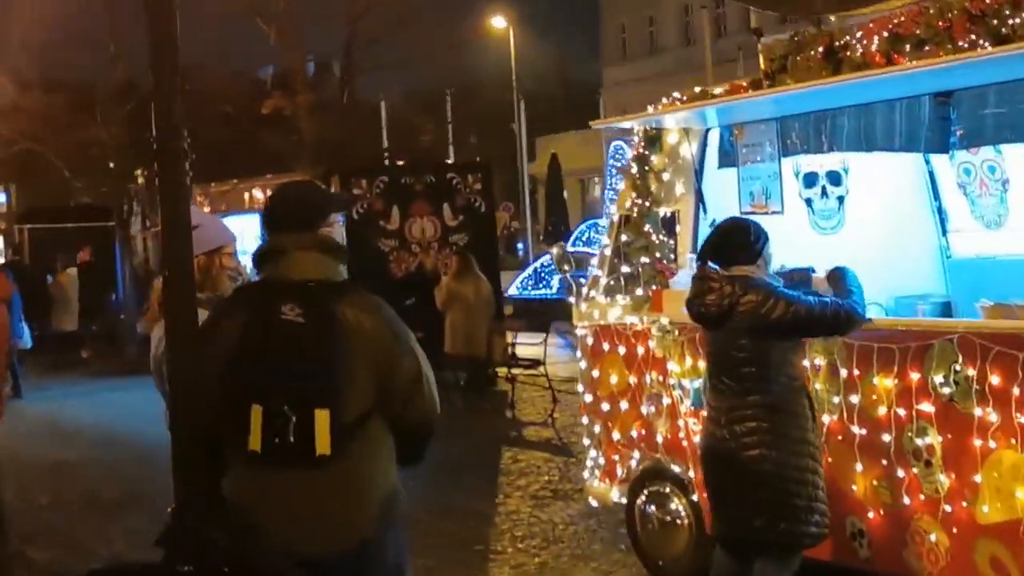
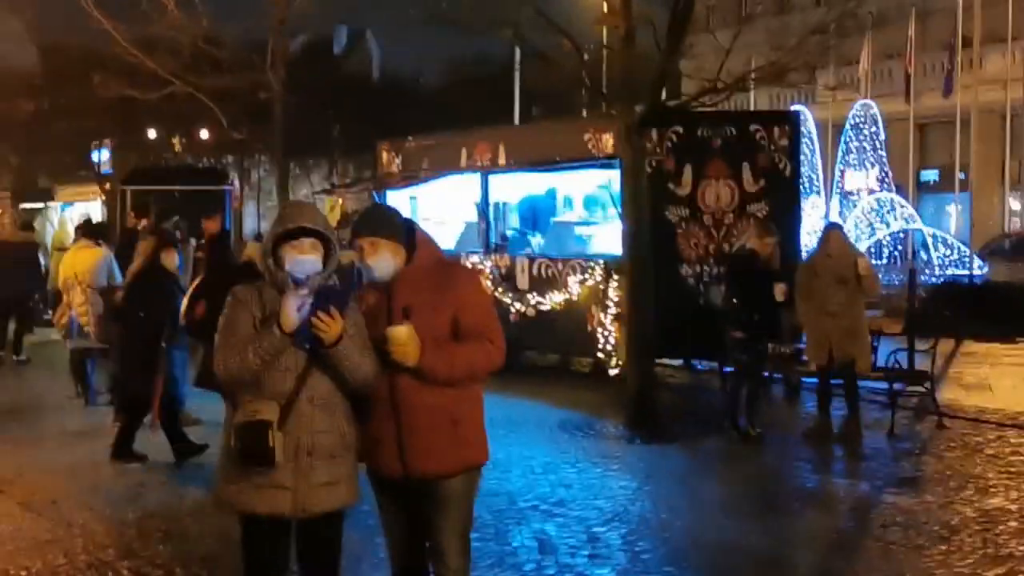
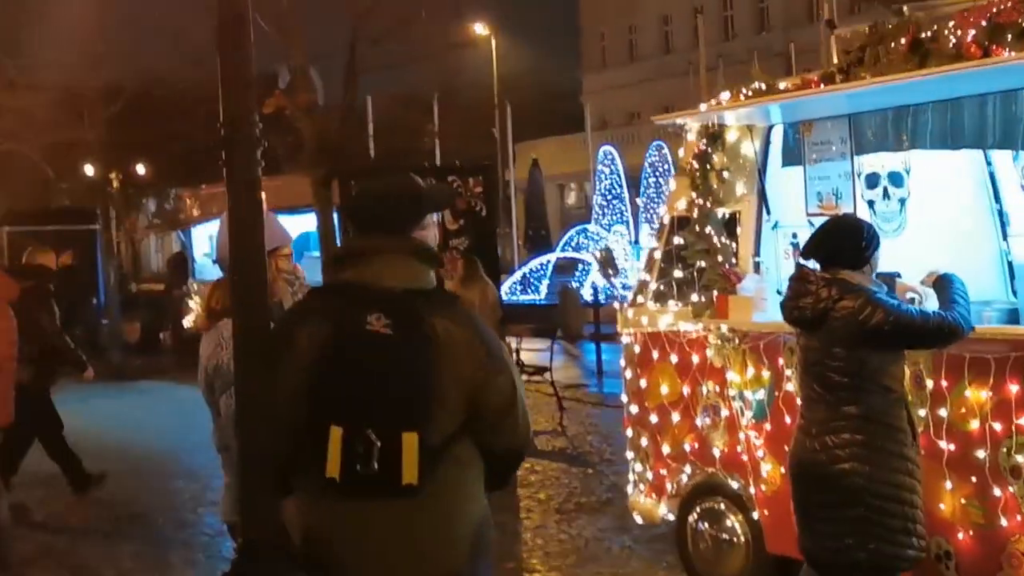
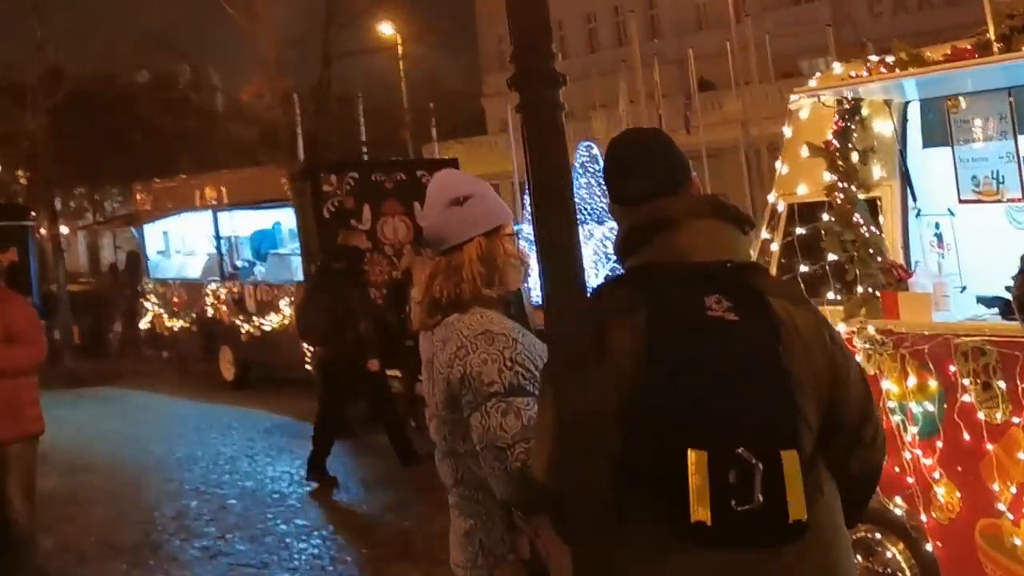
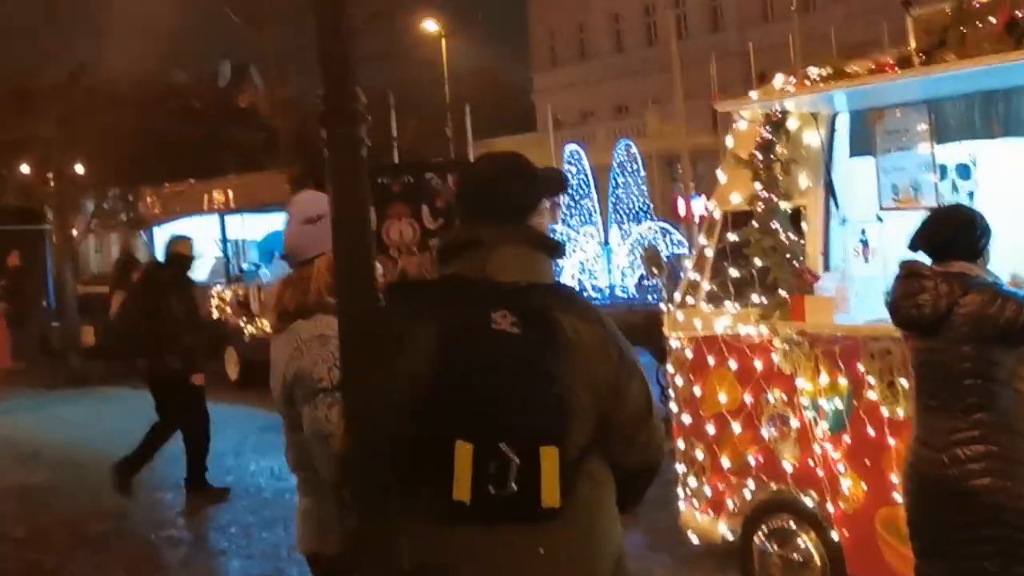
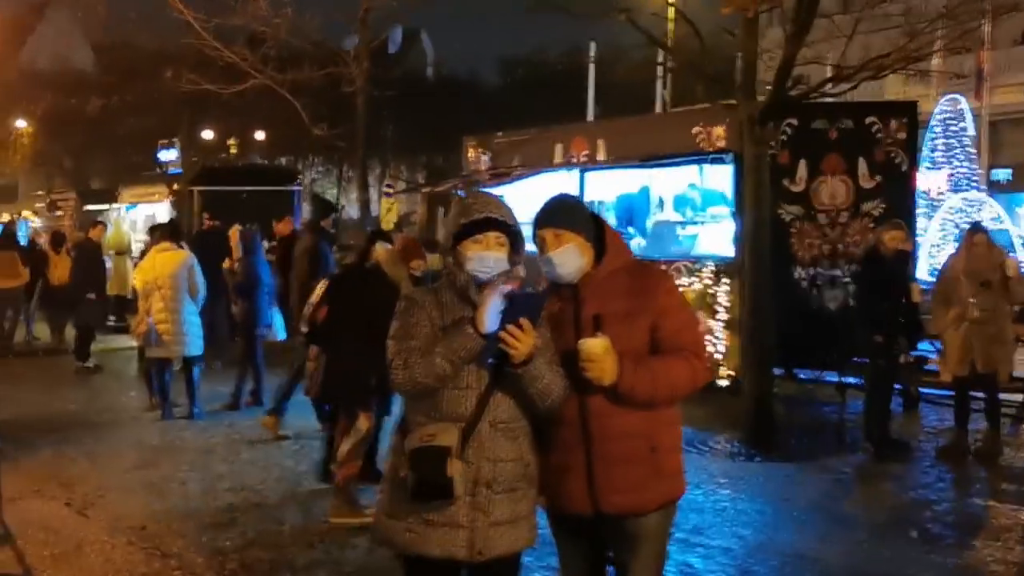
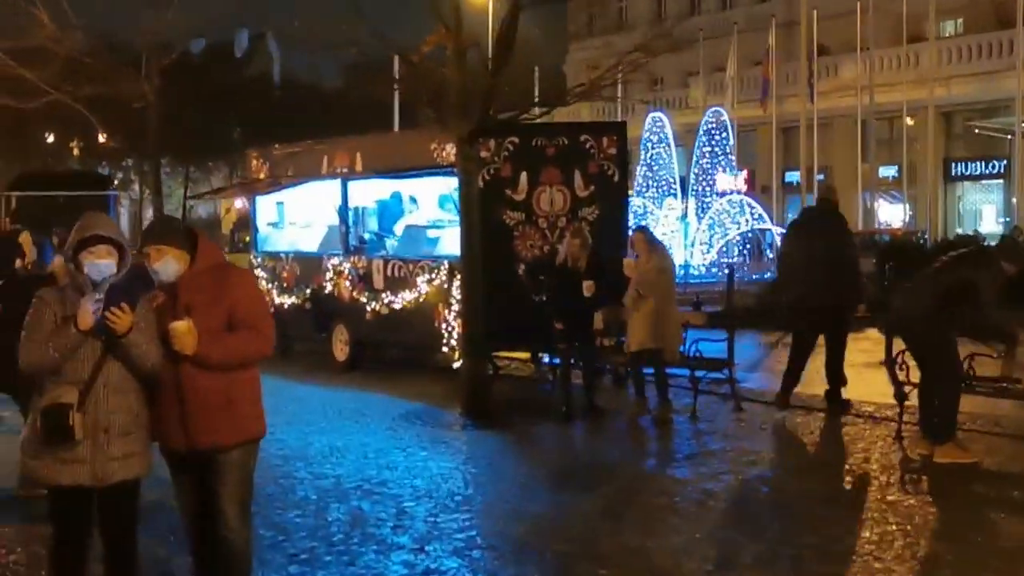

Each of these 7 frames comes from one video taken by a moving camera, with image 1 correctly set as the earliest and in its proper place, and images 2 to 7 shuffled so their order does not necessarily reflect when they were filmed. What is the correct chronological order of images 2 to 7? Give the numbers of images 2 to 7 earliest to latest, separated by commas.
3, 5, 4, 7, 2, 6
